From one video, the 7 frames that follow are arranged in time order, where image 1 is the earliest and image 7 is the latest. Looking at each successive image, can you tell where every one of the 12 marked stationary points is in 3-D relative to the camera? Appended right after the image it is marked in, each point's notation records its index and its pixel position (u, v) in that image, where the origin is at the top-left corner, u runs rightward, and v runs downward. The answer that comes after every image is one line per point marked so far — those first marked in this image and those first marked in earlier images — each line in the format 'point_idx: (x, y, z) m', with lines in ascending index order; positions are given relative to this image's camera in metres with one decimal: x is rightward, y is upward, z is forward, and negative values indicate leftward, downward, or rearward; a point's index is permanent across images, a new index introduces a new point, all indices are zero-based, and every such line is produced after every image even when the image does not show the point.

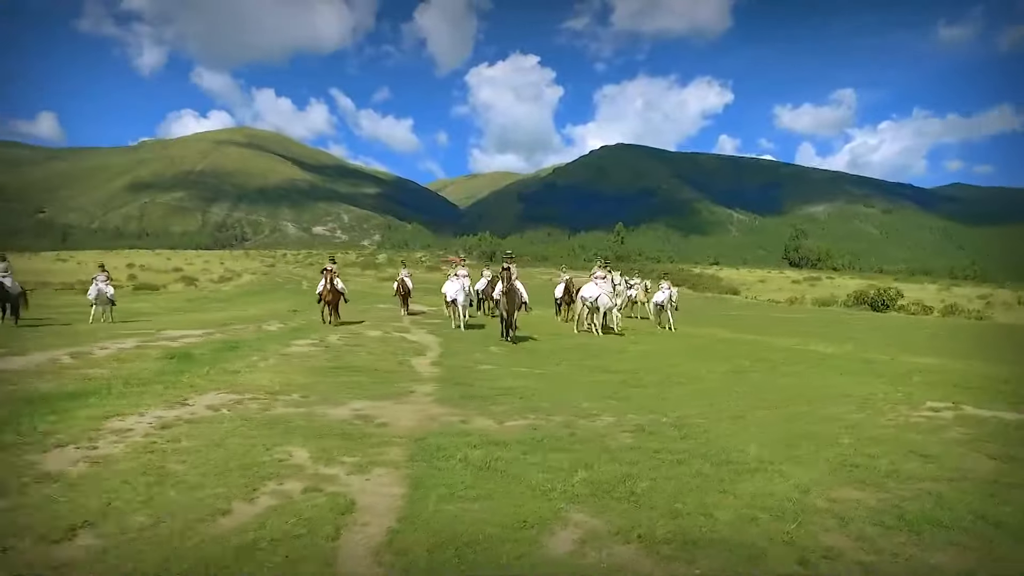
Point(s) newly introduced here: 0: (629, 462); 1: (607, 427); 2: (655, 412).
0: (+1.8, -2.7, +12.1) m
1: (+1.8, -2.6, +14.6) m
2: (+2.9, -2.5, +15.8) m
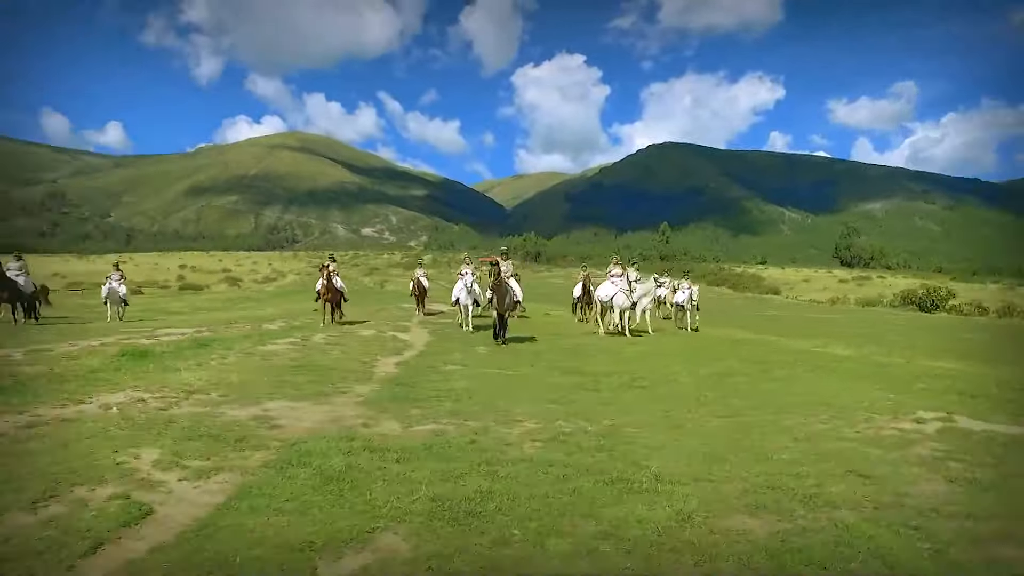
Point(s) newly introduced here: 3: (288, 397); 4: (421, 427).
0: (-0.1, -2.6, +10.8) m
1: (+0.2, -2.5, +13.3) m
2: (+1.4, -2.4, +14.4) m
3: (-4.4, -2.2, +15.5) m
4: (-1.6, -2.4, +13.6) m
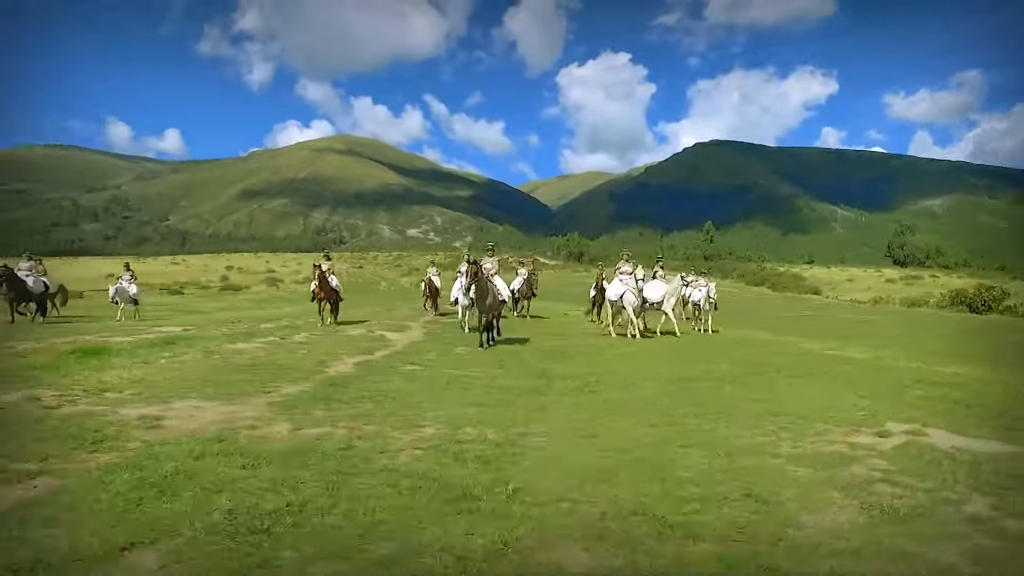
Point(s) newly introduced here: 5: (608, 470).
0: (-2.1, -2.5, +9.7) m
1: (-1.6, -2.4, +12.2) m
2: (-0.2, -2.3, +13.2) m
3: (-5.9, -2.1, +14.9) m
4: (-3.2, -2.3, +12.6) m
5: (+1.3, -2.5, +10.8) m
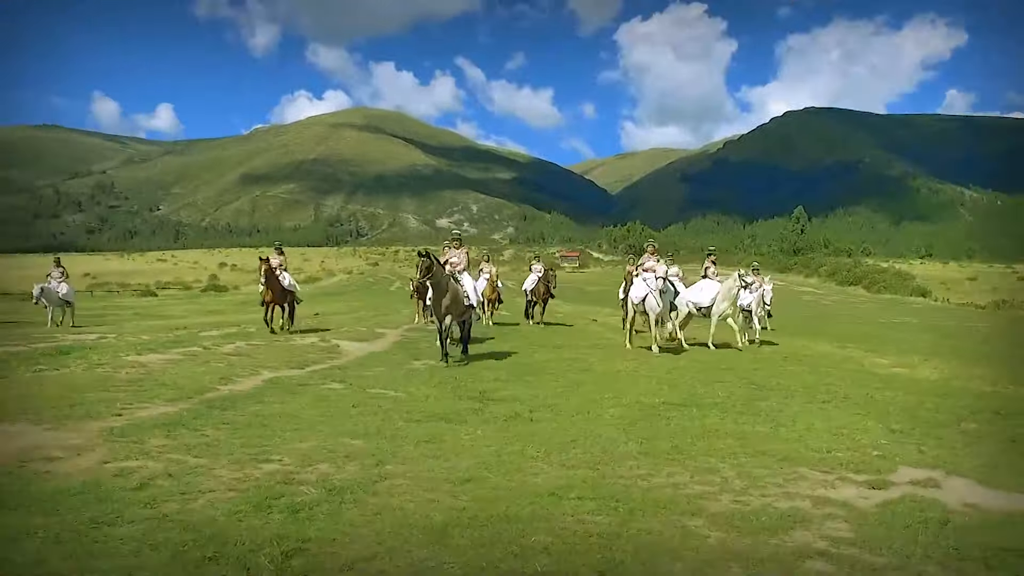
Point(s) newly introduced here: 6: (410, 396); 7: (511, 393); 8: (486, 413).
0: (-4.0, -2.4, +7.1) m
1: (-3.4, -2.4, +9.6) m
2: (-2.0, -2.3, +10.5) m
3: (-7.6, -2.1, +12.5) m
4: (-5.1, -2.3, +10.1) m
5: (-0.6, -2.5, +8.1) m
6: (-2.0, -2.1, +15.1) m
7: (0.0, -2.1, +15.7) m
8: (-0.5, -2.2, +13.4) m
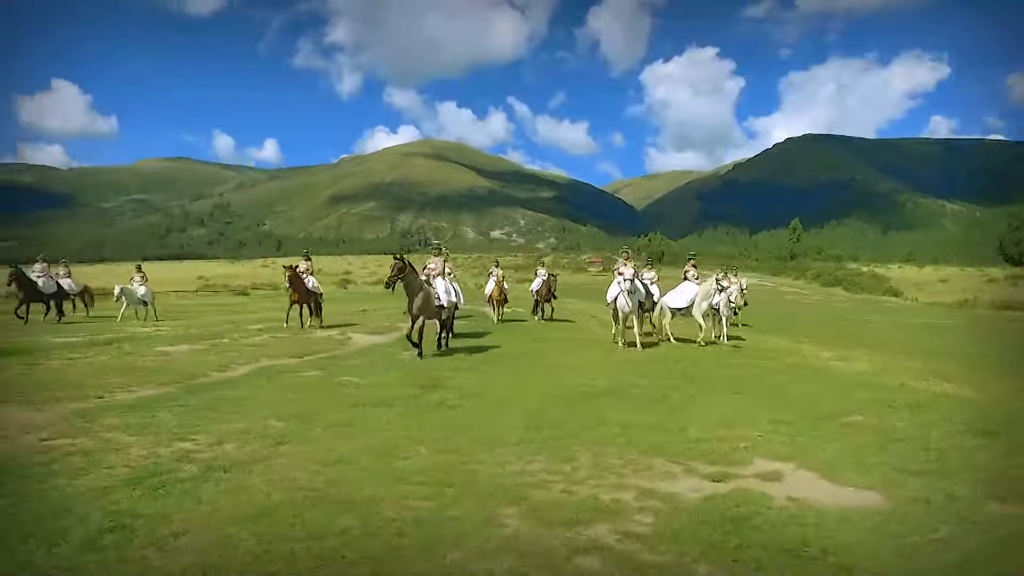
0: (-6.1, -2.4, +8.3) m
1: (-5.1, -2.3, +10.6) m
2: (-3.6, -2.3, +11.3) m
3: (-8.8, -2.0, +14.1) m
4: (-6.7, -2.2, +11.4) m
5: (-2.5, -2.4, +8.8) m
6: (-2.9, -2.1, +15.9) m
7: (-0.9, -2.0, +16.2) m
8: (-1.7, -2.2, +14.0) m
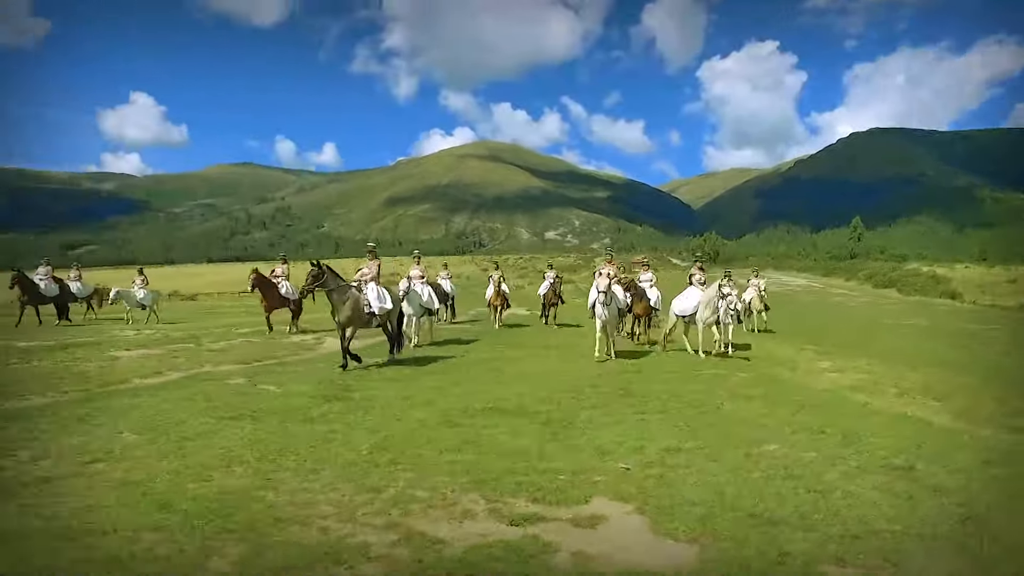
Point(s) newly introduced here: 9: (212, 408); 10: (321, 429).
0: (-8.7, -2.5, +7.8) m
1: (-7.5, -2.4, +10.0) m
2: (-5.9, -2.4, +10.5) m
3: (-10.7, -2.1, +13.9) m
4: (-8.9, -2.3, +11.0) m
5: (-5.1, -2.5, +7.9) m
6: (-4.7, -2.2, +15.0) m
7: (-2.6, -2.1, +15.0) m
8: (-3.7, -2.2, +12.9) m
9: (-5.6, -2.2, +14.2) m
10: (-3.2, -2.3, +12.6) m
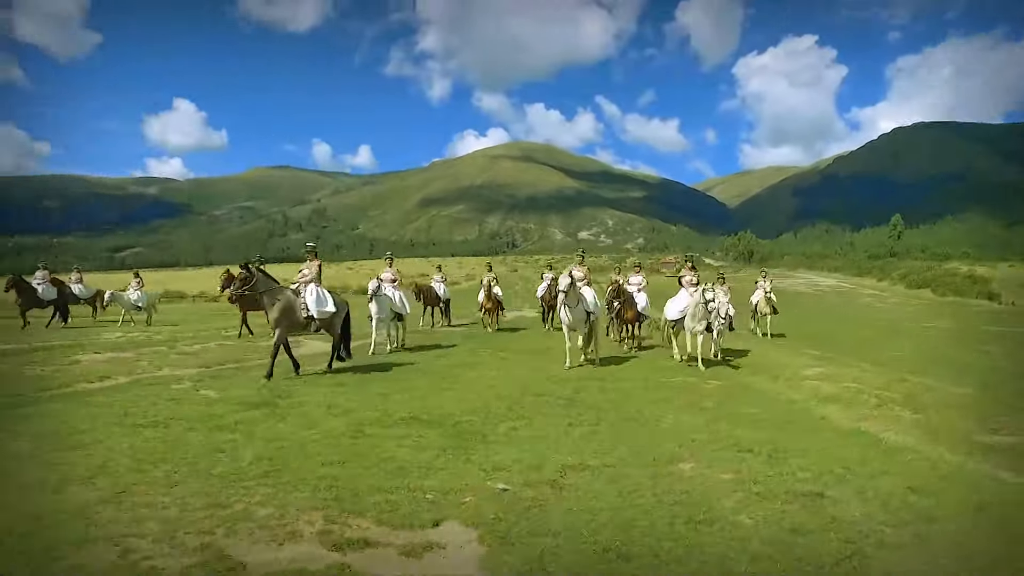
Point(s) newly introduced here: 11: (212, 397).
0: (-10.5, -2.6, +7.7) m
1: (-9.1, -2.5, +9.7) m
2: (-7.4, -2.4, +10.2) m
3: (-12.0, -2.2, +13.9) m
4: (-10.5, -2.4, +10.8) m
5: (-6.9, -2.6, +7.4) m
6: (-5.9, -2.2, +14.5) m
7: (-3.9, -2.2, +14.4) m
8: (-5.1, -2.3, +12.4) m
9: (-6.9, -2.2, +13.7) m
10: (-4.6, -2.3, +12.0) m
11: (-6.0, -2.2, +15.7) m
